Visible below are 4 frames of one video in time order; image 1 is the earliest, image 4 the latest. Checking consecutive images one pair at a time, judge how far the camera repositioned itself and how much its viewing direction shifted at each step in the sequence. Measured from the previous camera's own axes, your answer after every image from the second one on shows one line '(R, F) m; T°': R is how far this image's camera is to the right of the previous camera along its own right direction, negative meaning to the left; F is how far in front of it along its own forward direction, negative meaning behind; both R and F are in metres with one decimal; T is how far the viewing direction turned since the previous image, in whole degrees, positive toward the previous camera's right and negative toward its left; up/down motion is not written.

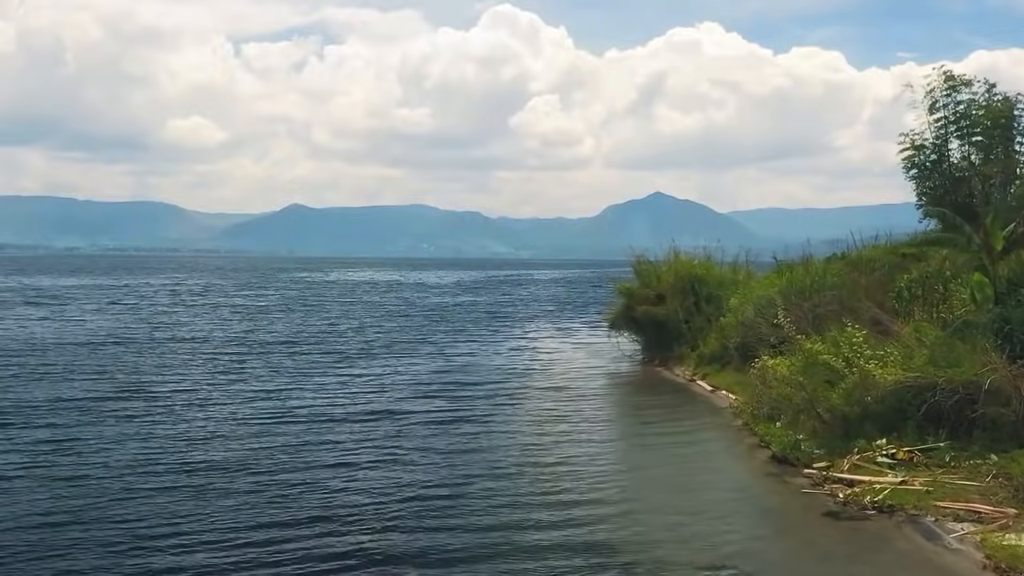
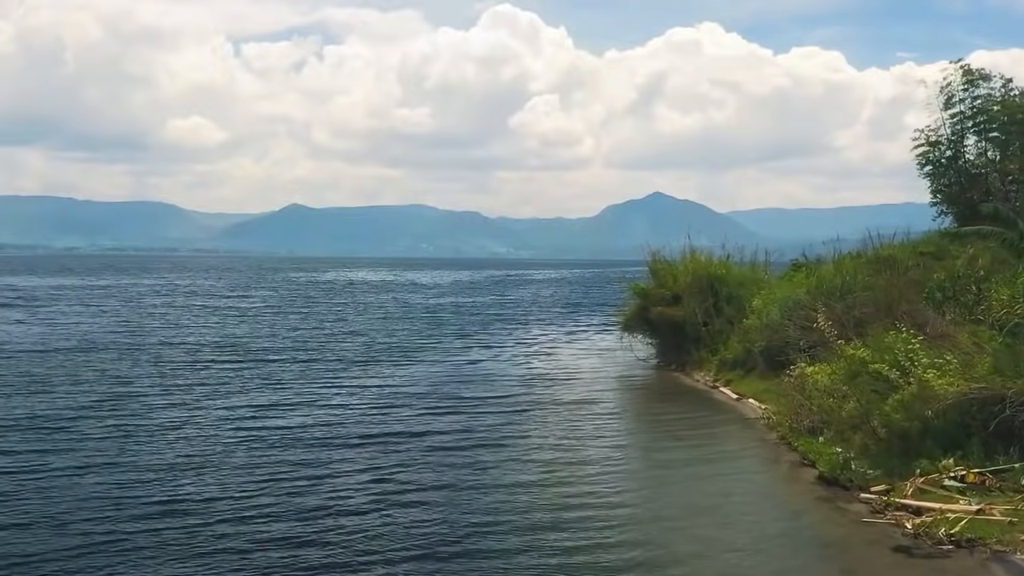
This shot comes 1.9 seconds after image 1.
(-0.3, +1.6) m; 0°
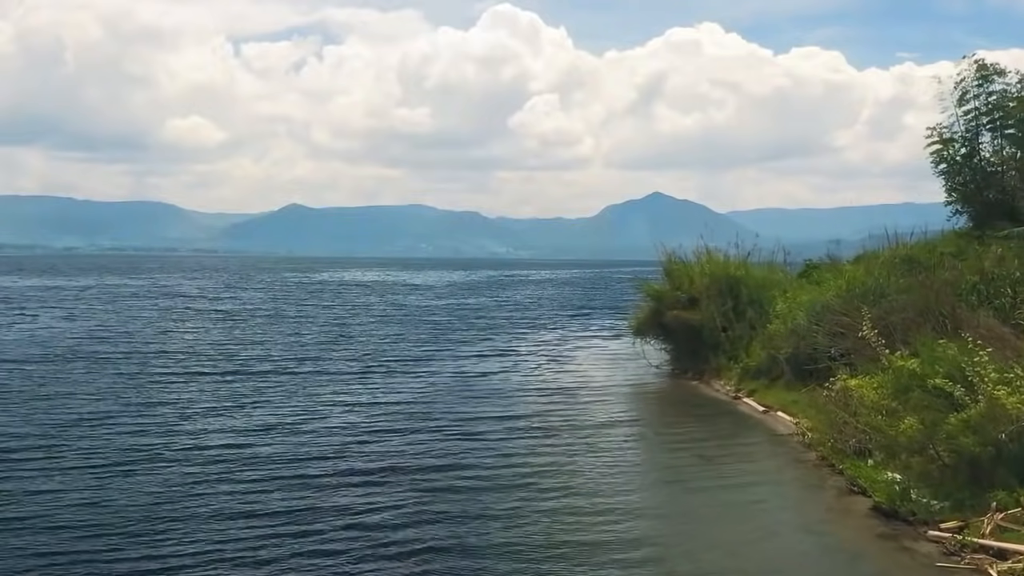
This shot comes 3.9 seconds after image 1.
(-0.2, +1.7) m; 0°
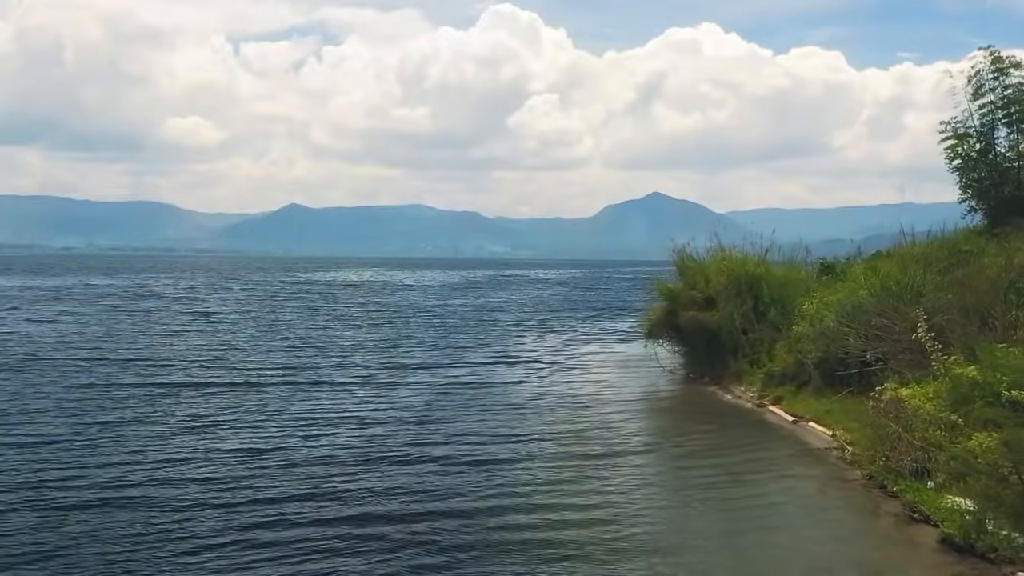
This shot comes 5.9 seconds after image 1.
(-0.1, +1.7) m; 0°
